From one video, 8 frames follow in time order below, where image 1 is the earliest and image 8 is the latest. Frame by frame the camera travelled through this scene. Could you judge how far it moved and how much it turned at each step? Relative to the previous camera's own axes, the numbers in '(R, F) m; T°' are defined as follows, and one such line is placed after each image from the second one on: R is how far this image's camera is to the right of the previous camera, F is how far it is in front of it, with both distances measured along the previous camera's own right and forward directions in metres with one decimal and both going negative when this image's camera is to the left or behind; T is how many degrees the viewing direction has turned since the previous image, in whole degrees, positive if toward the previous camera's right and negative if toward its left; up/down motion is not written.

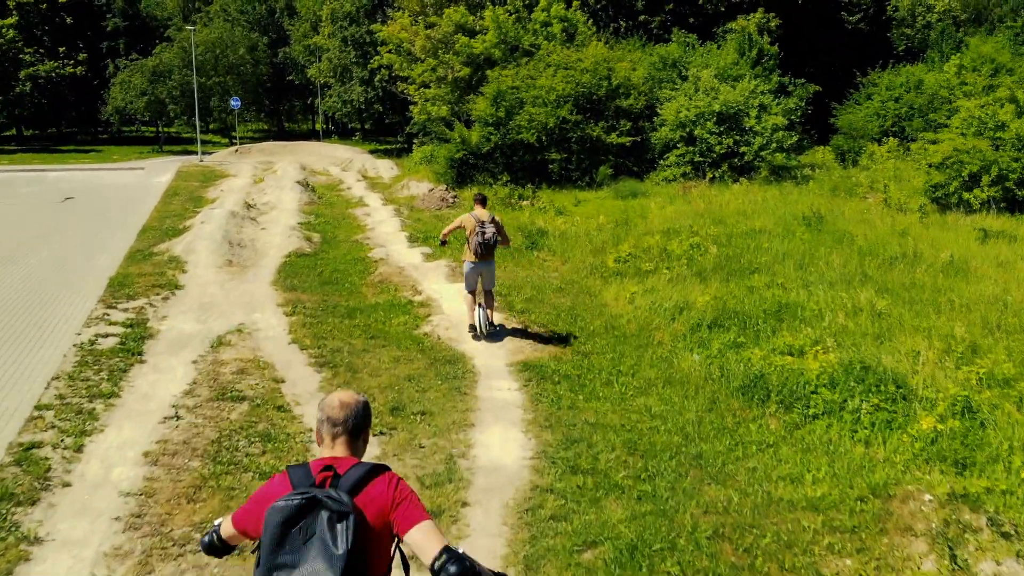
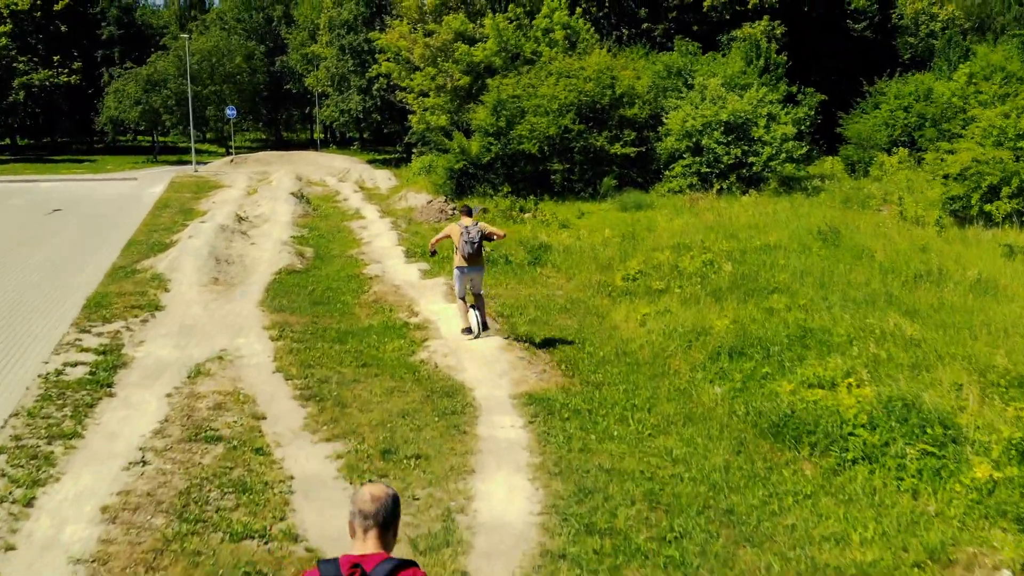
(0.0, +0.8) m; 0°
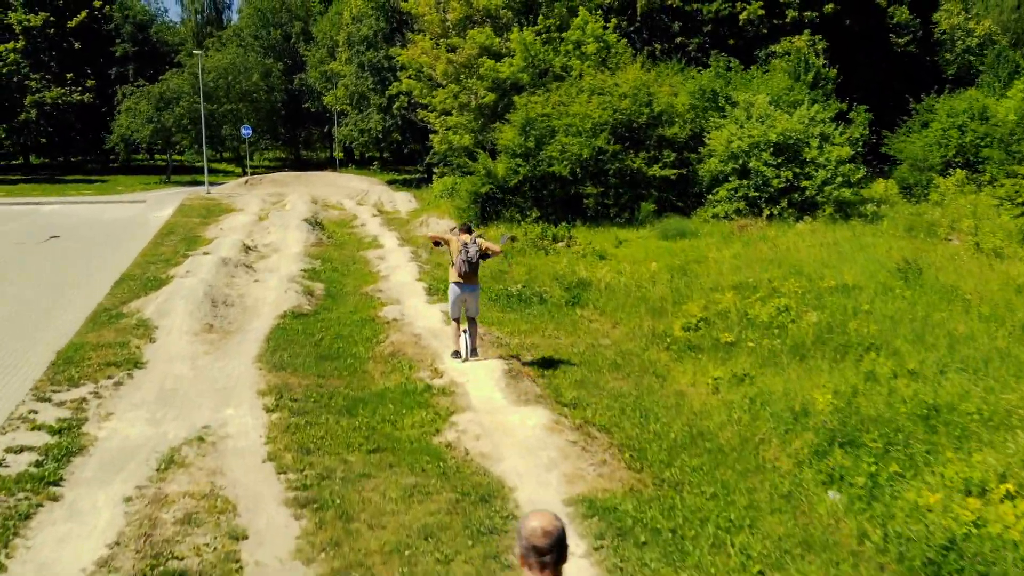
(-0.2, +1.8) m; -1°
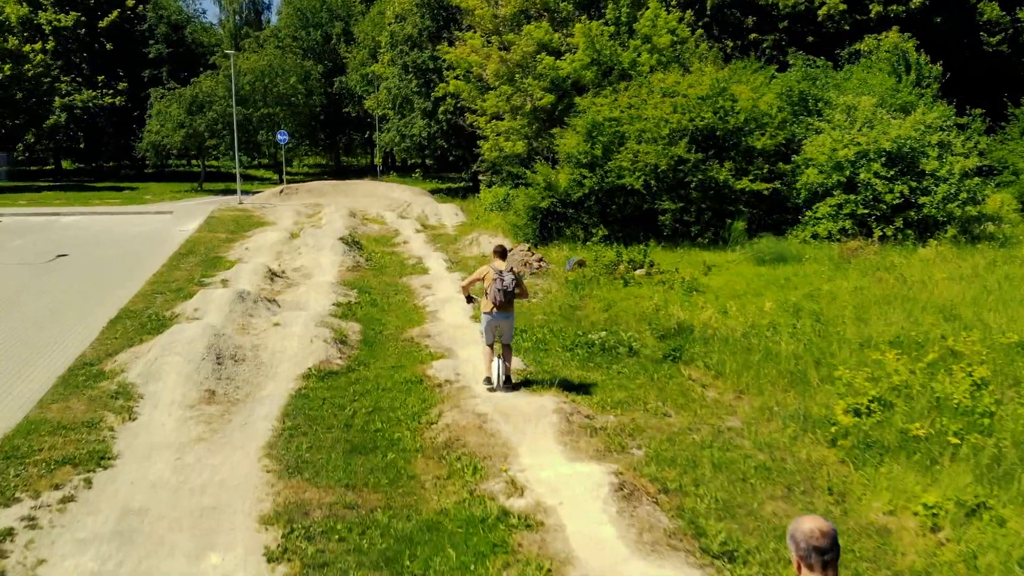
(-0.5, +2.8) m; -2°
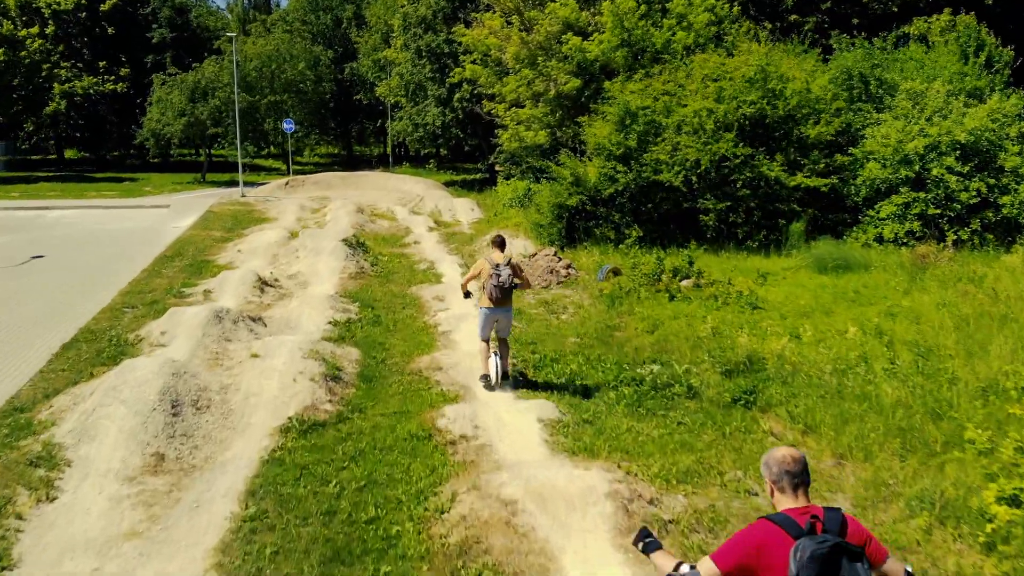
(-0.2, +2.0) m; -1°
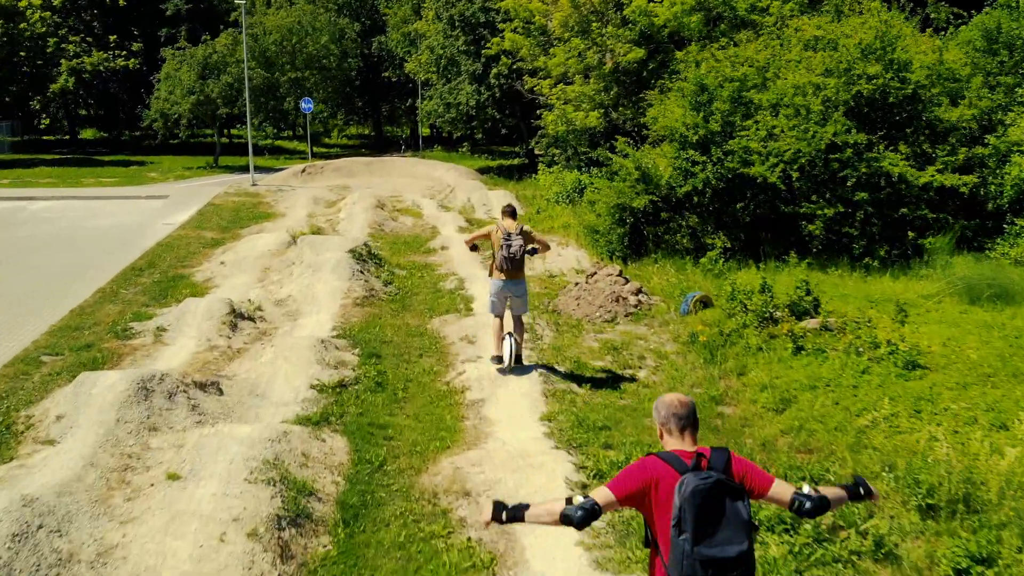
(-0.2, +3.4) m; -2°
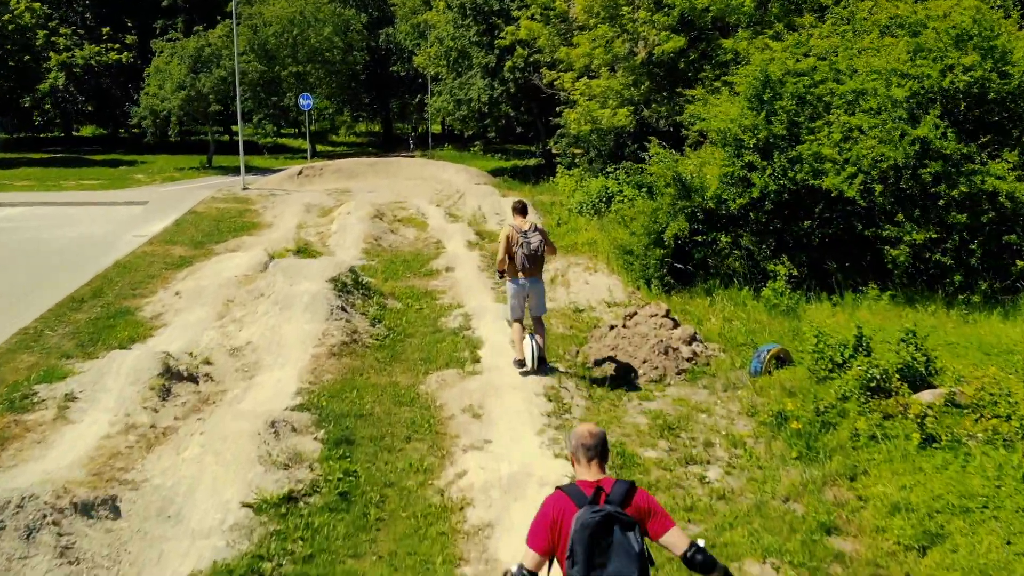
(0.0, +2.4) m; -1°
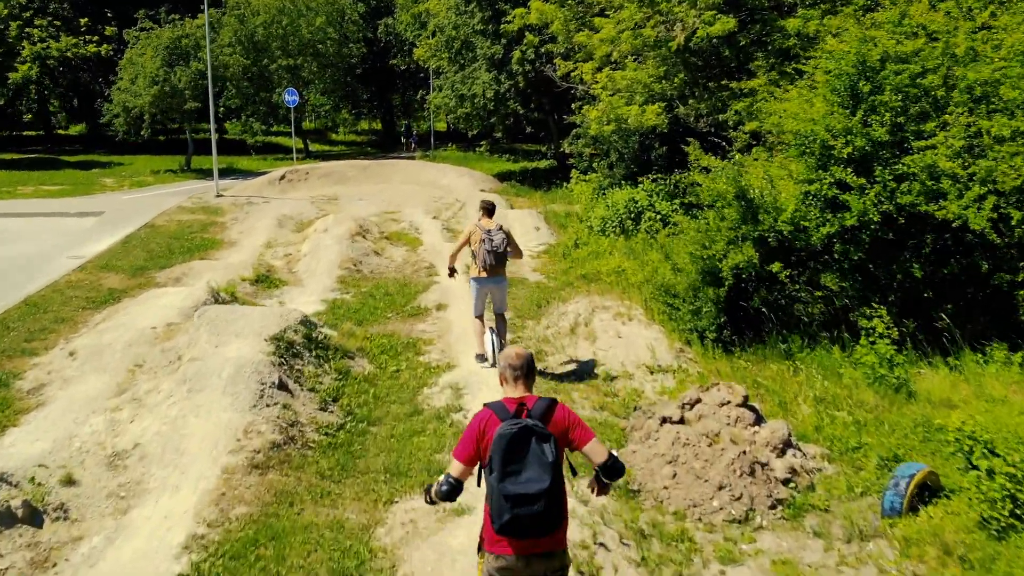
(0.0, +2.8) m; -1°
